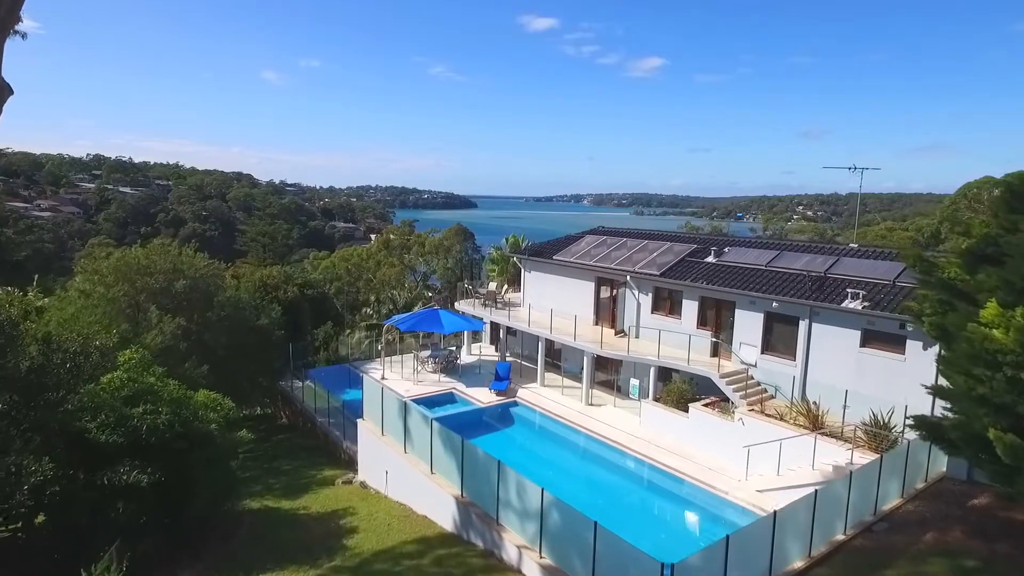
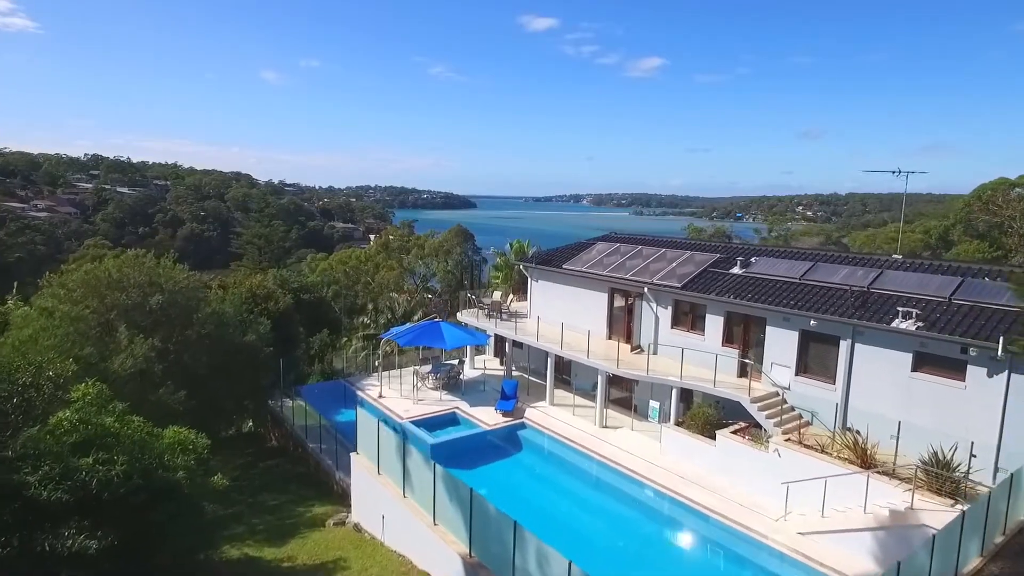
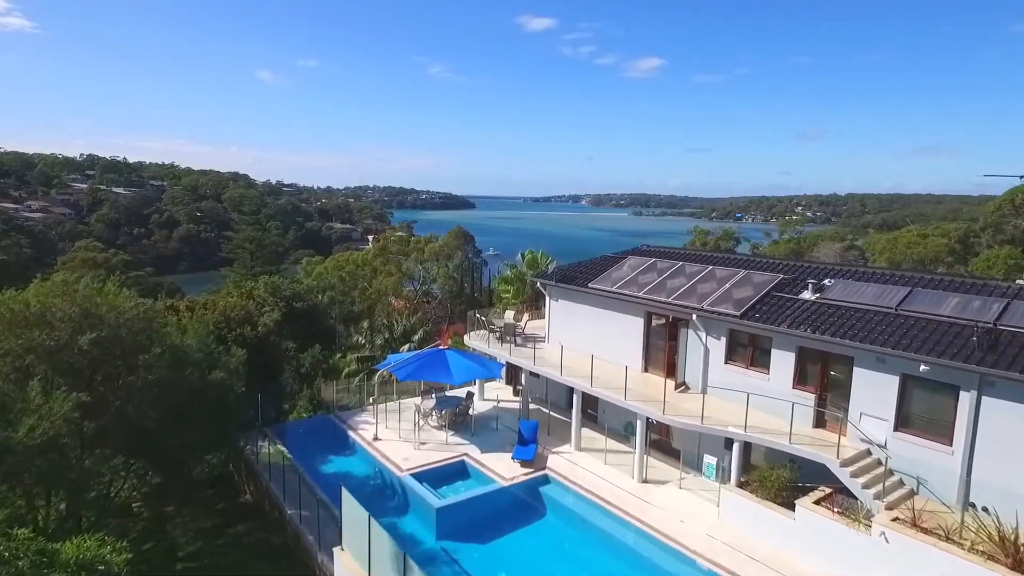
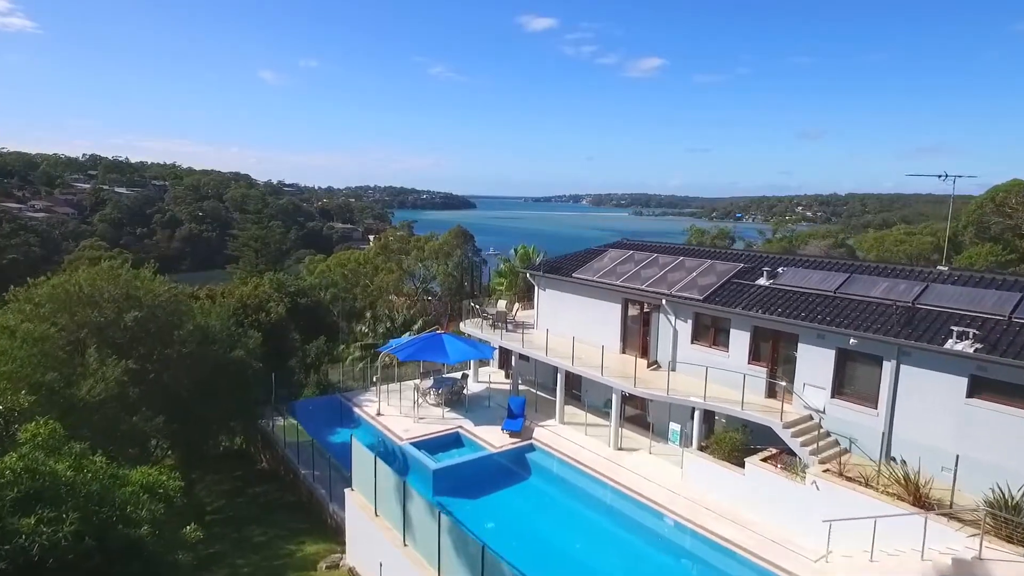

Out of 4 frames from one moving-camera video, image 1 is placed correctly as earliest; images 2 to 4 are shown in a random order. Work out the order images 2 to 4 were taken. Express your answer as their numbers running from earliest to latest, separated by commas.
2, 4, 3
